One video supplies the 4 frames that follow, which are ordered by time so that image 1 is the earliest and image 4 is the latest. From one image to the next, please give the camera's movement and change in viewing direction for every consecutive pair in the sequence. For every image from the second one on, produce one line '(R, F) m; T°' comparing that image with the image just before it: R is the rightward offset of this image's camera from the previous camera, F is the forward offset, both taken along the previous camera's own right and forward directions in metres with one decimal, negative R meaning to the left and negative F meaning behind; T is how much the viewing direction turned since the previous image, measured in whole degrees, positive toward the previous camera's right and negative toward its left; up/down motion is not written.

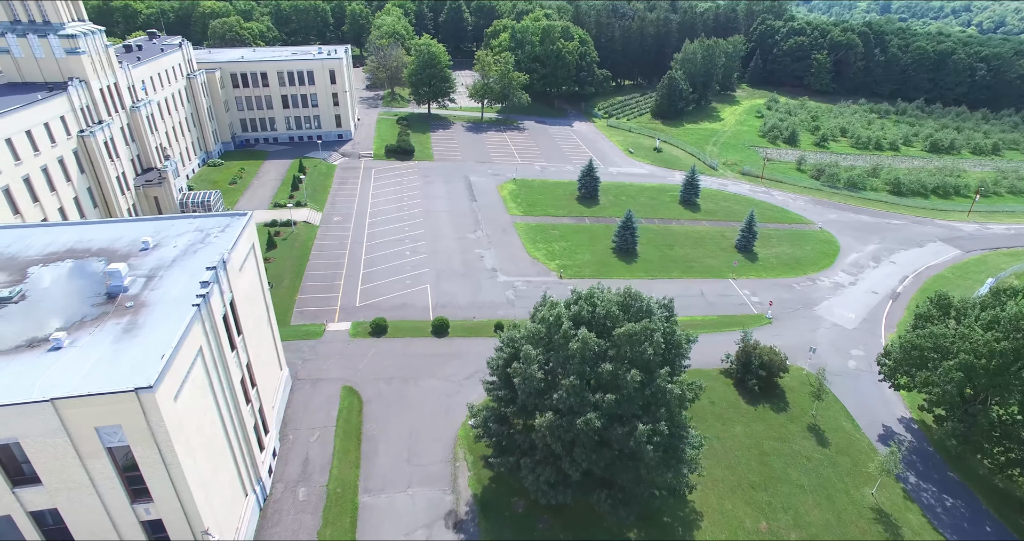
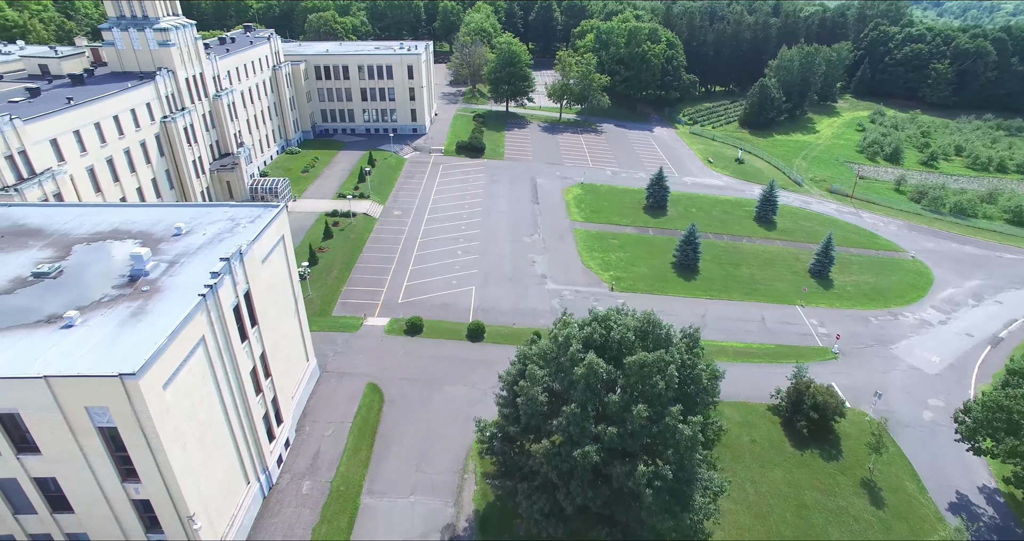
(+3.2, +1.6) m; -8°
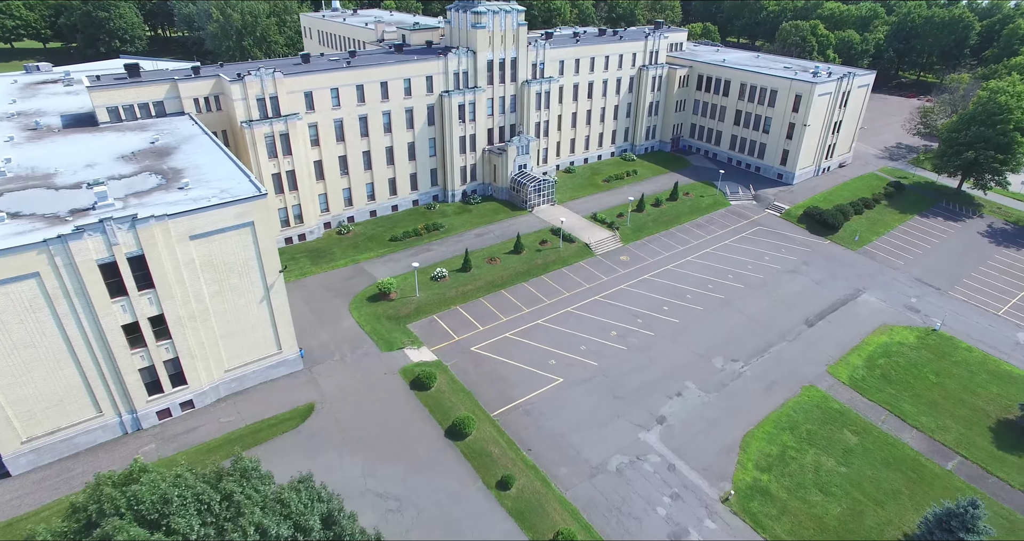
(+20.1, +21.3) m; -45°
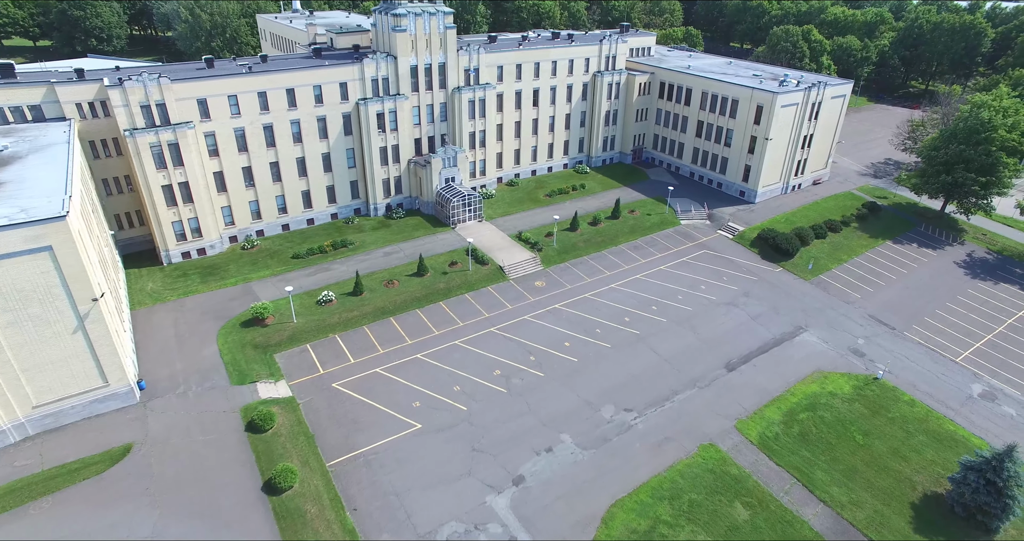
(+10.1, +4.8) m; -3°
